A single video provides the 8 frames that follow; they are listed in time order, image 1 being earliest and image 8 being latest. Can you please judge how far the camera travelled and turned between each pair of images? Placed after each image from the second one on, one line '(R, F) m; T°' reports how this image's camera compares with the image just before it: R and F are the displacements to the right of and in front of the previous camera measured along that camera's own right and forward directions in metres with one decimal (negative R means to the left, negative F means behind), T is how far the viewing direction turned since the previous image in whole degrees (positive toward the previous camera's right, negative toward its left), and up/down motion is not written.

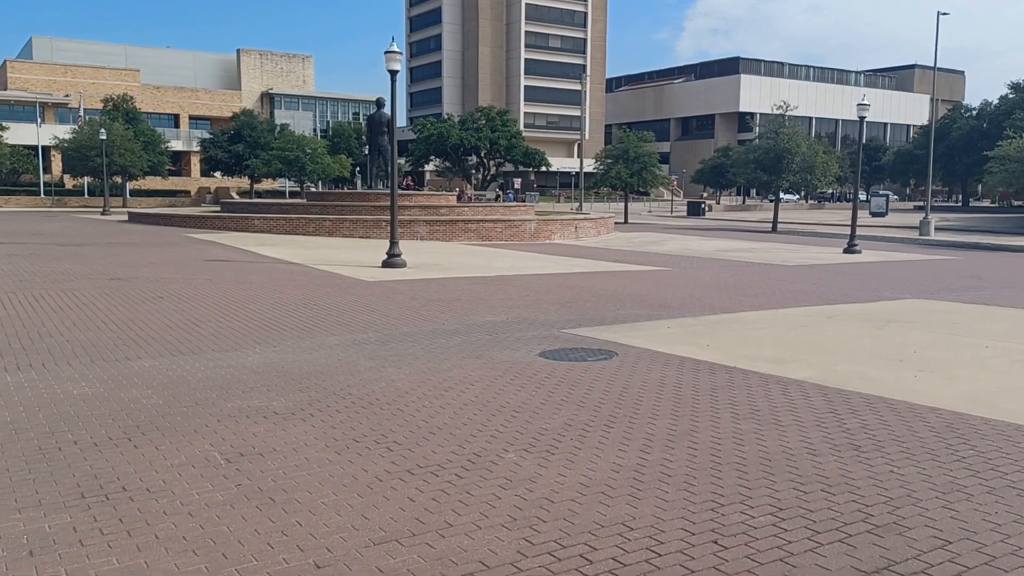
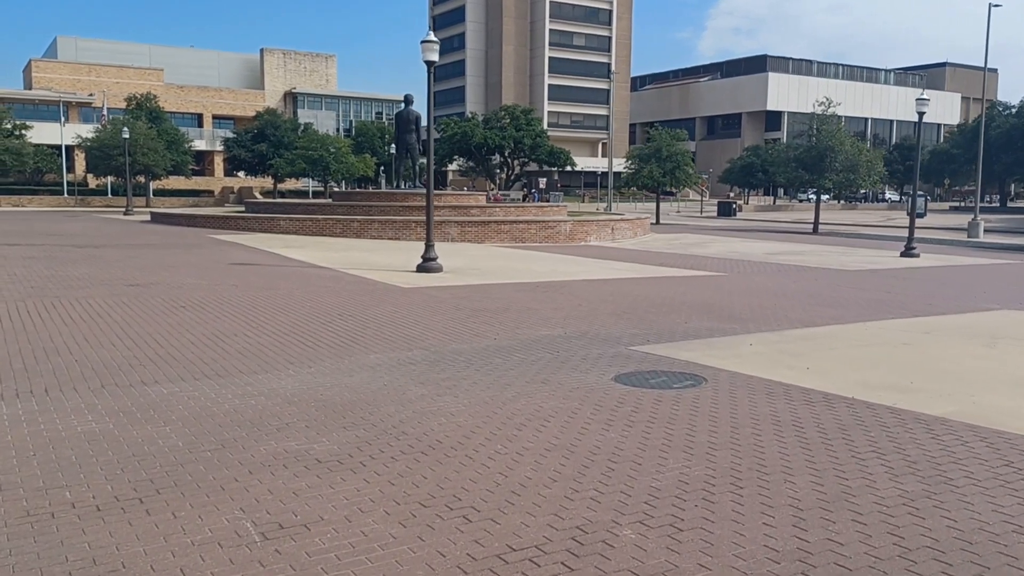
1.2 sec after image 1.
(-0.5, +1.3) m; -1°
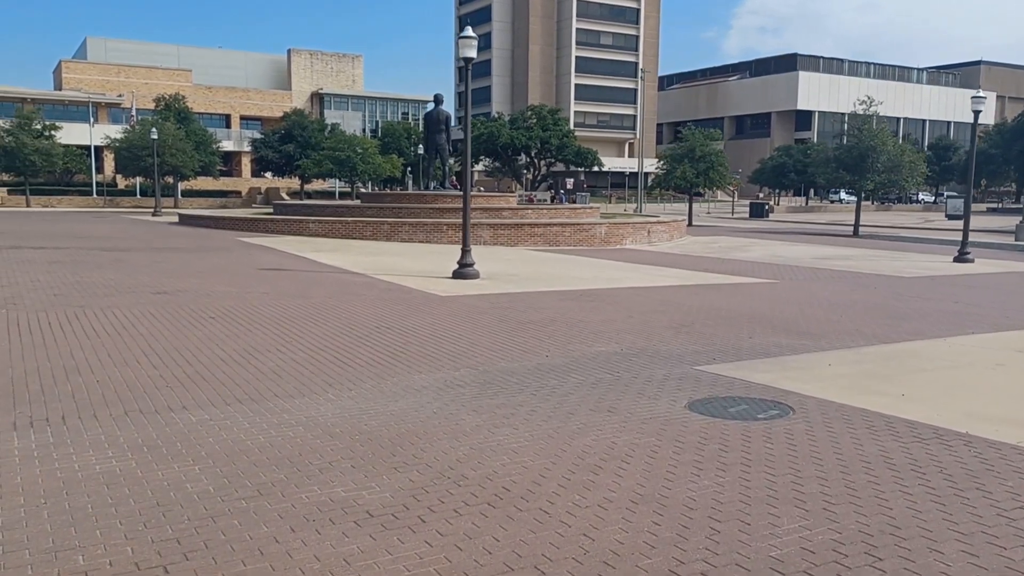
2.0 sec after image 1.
(-0.3, +0.8) m; -2°
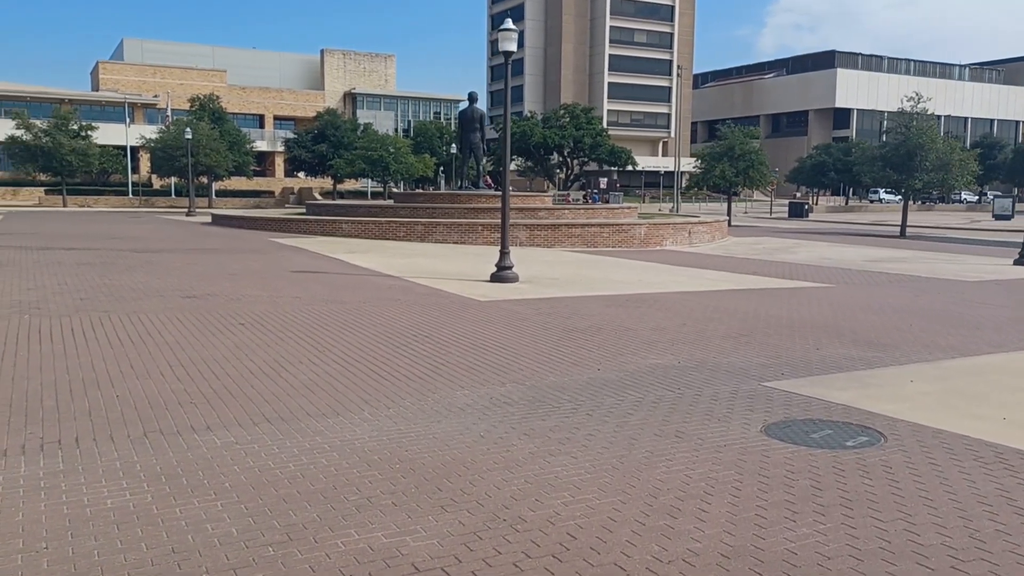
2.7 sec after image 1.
(-0.2, +0.7) m; -2°
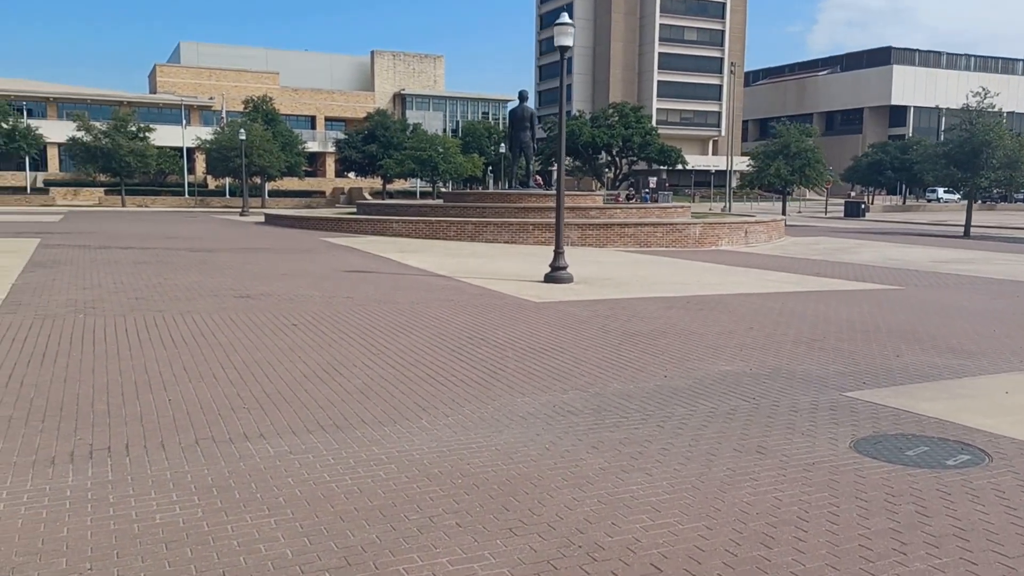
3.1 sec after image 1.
(-0.2, +0.4) m; -3°
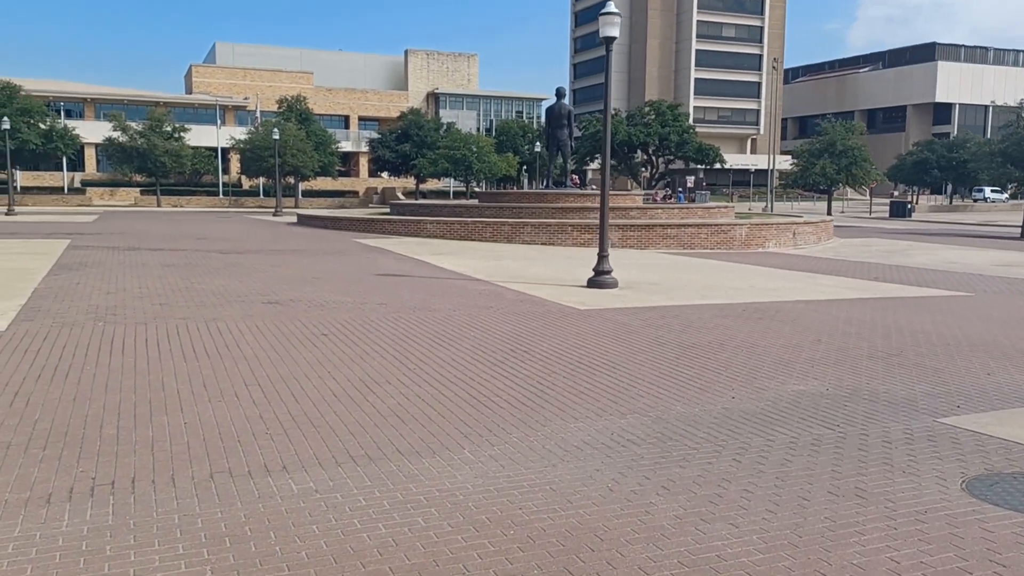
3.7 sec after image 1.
(-0.2, +0.8) m; -2°
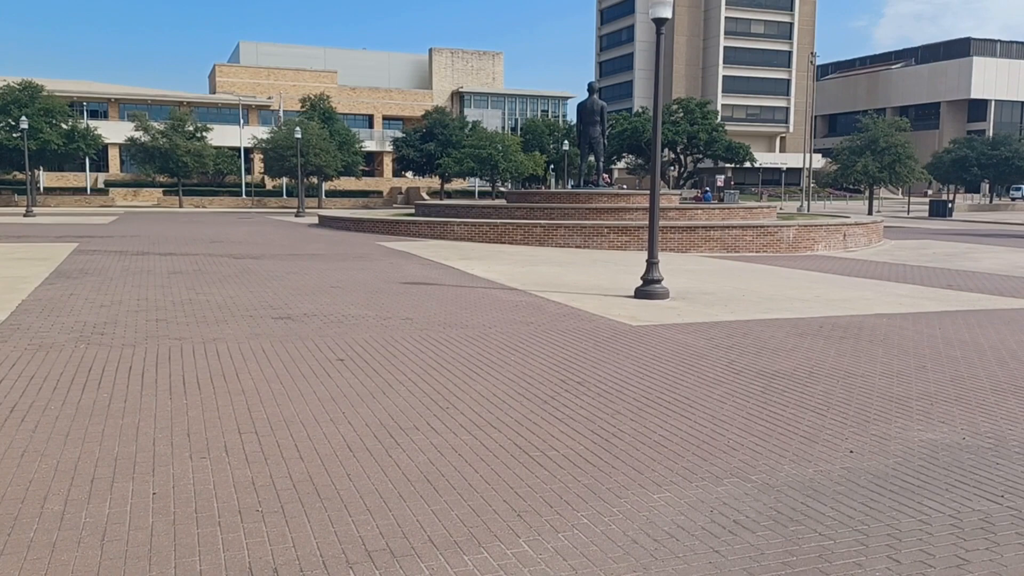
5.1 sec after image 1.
(-0.3, +1.5) m; -2°
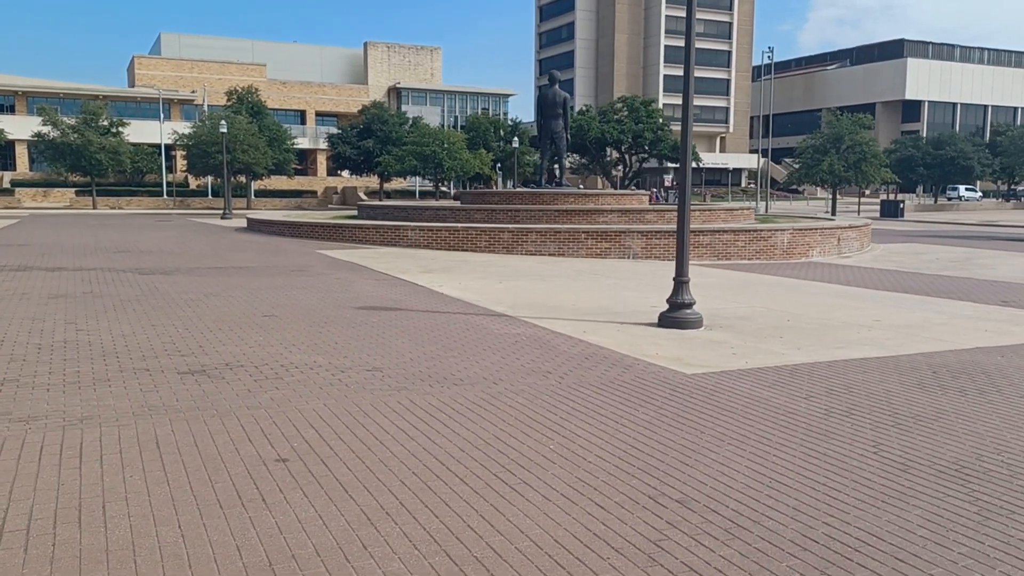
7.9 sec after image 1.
(-0.7, +3.1) m; +4°
